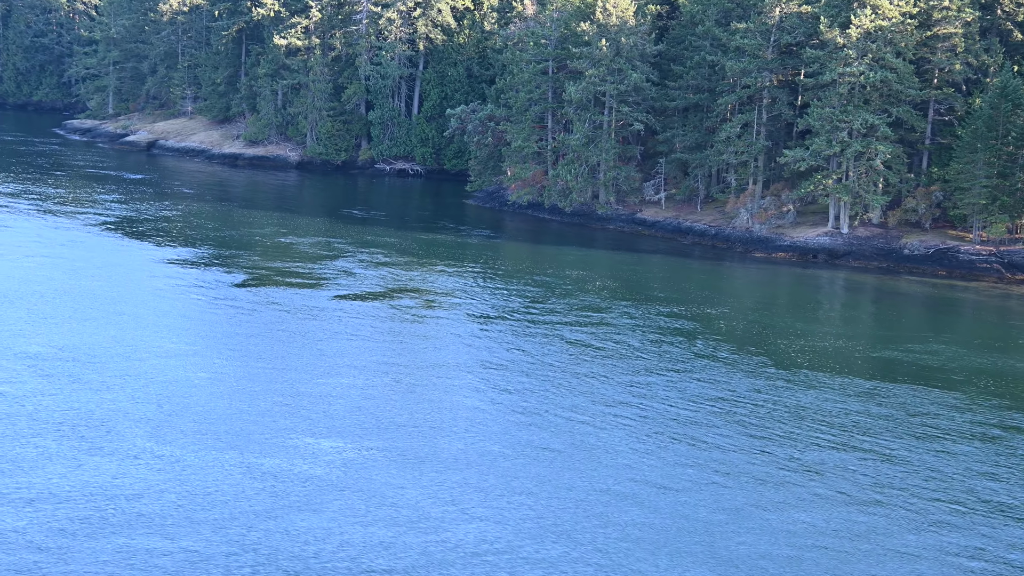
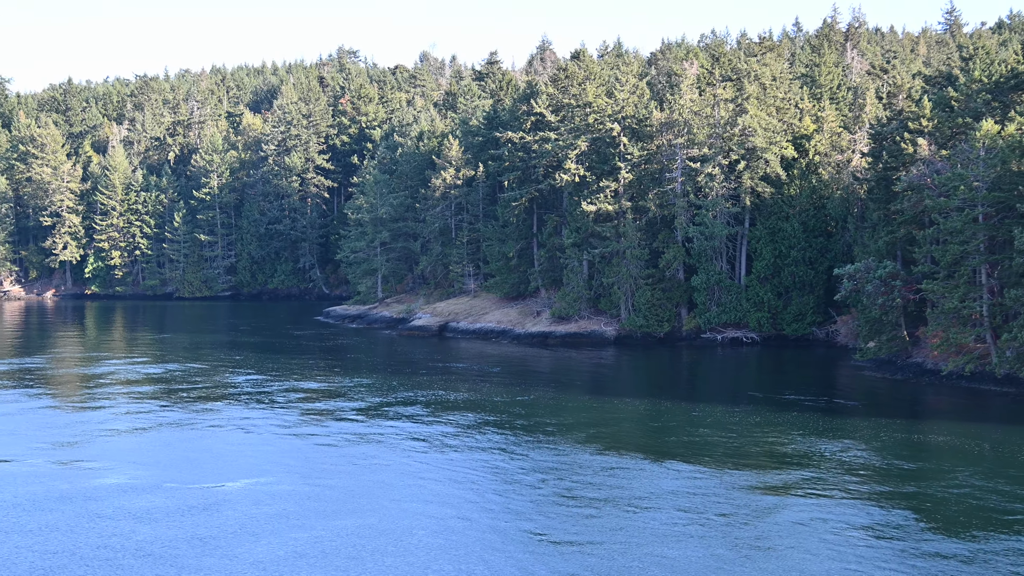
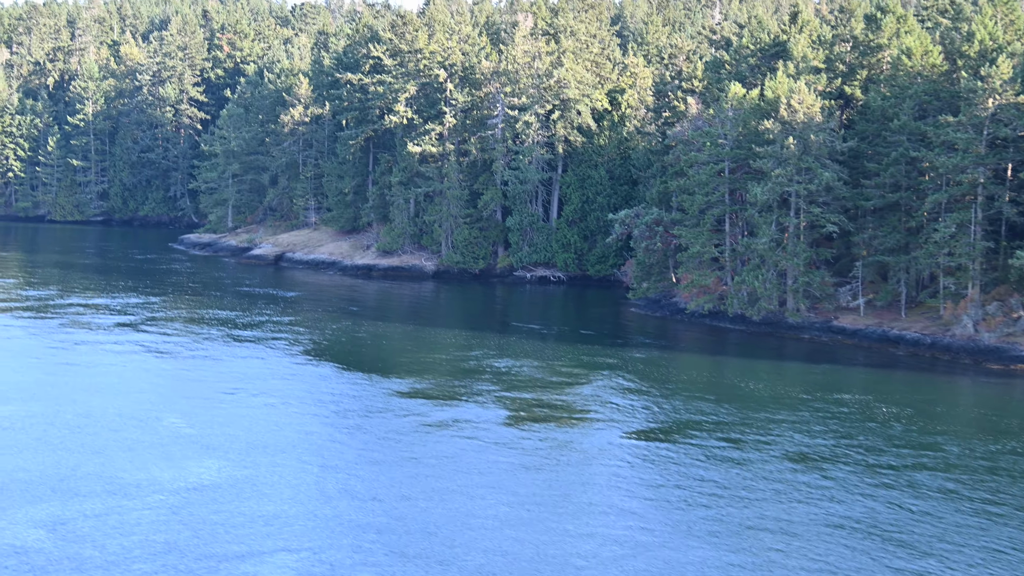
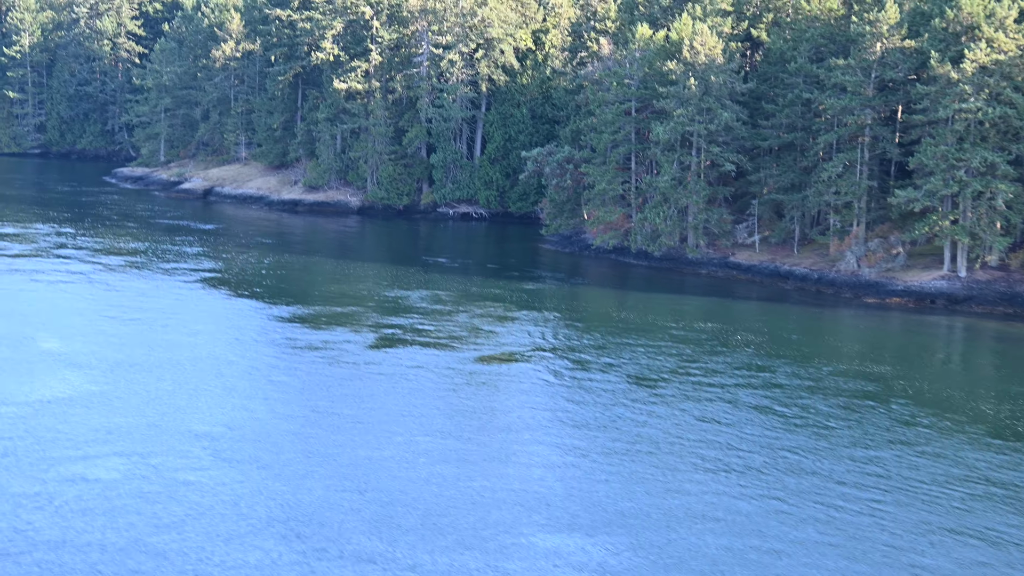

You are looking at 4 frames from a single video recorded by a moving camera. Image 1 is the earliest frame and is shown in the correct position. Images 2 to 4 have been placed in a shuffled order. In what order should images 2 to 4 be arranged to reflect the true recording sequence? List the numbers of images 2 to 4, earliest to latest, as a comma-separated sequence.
4, 3, 2
